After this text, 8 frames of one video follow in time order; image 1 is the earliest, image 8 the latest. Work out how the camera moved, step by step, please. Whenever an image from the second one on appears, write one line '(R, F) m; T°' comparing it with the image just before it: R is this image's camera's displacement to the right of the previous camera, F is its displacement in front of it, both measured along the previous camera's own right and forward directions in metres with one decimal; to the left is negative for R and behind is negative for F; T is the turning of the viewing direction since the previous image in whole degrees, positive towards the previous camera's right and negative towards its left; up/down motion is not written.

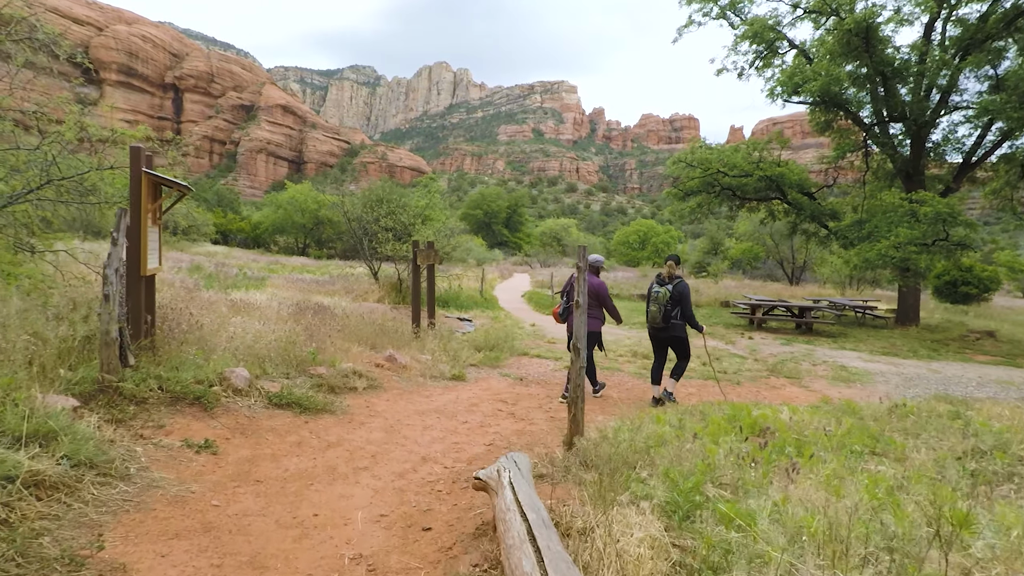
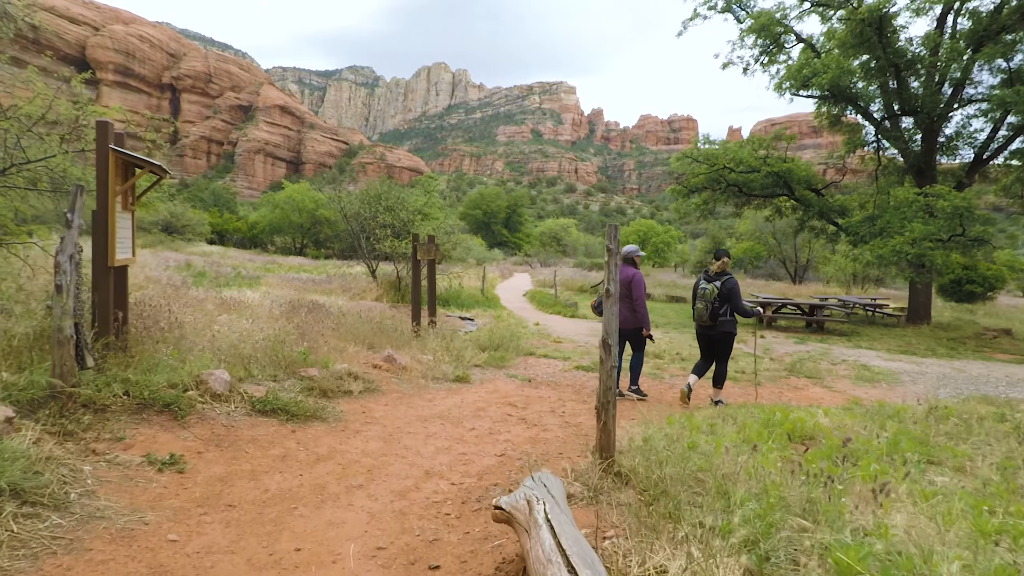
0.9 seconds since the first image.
(-0.1, +0.5) m; 0°
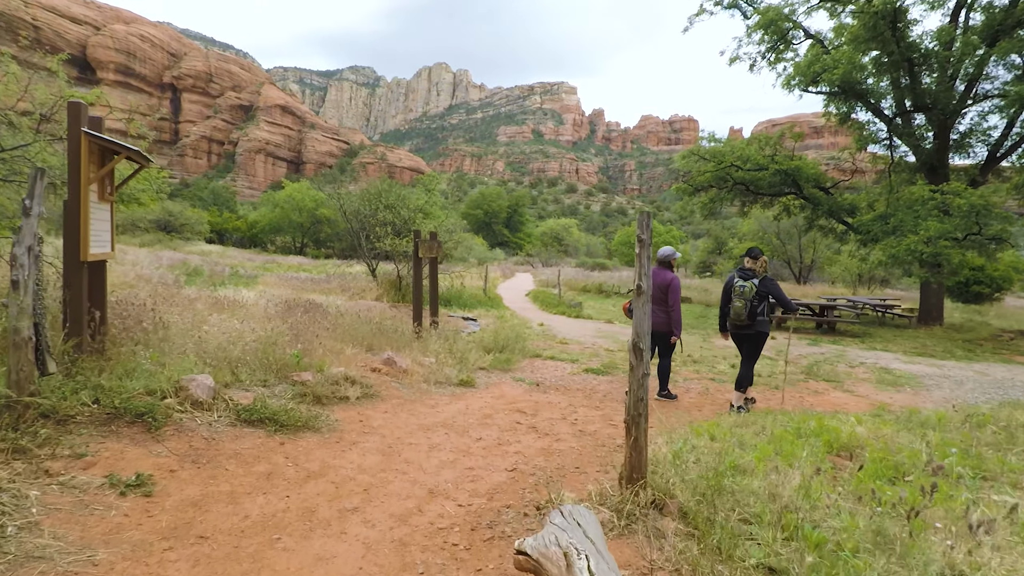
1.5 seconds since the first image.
(-0.1, +0.4) m; 0°
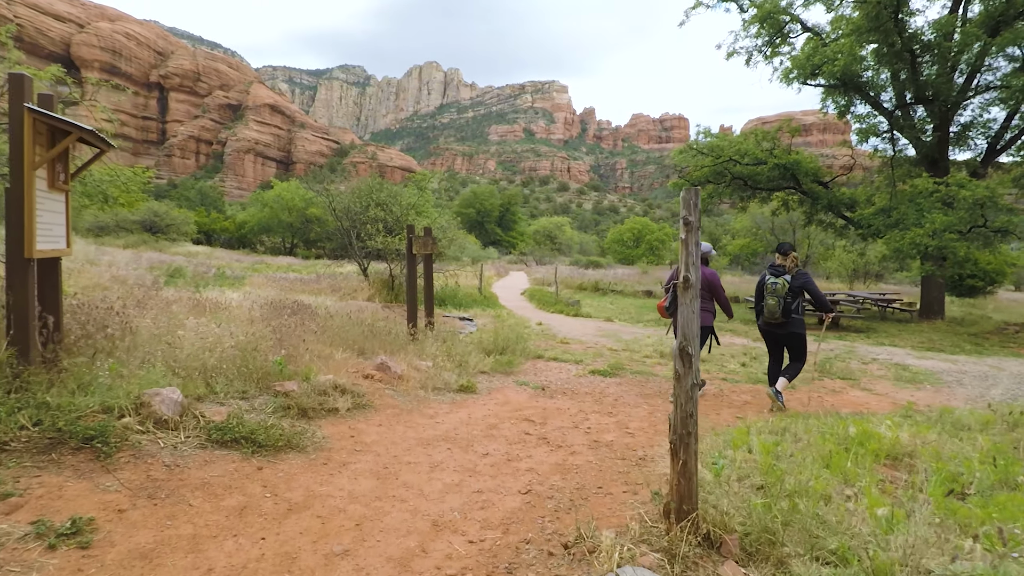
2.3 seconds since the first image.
(-0.1, +0.4) m; +1°
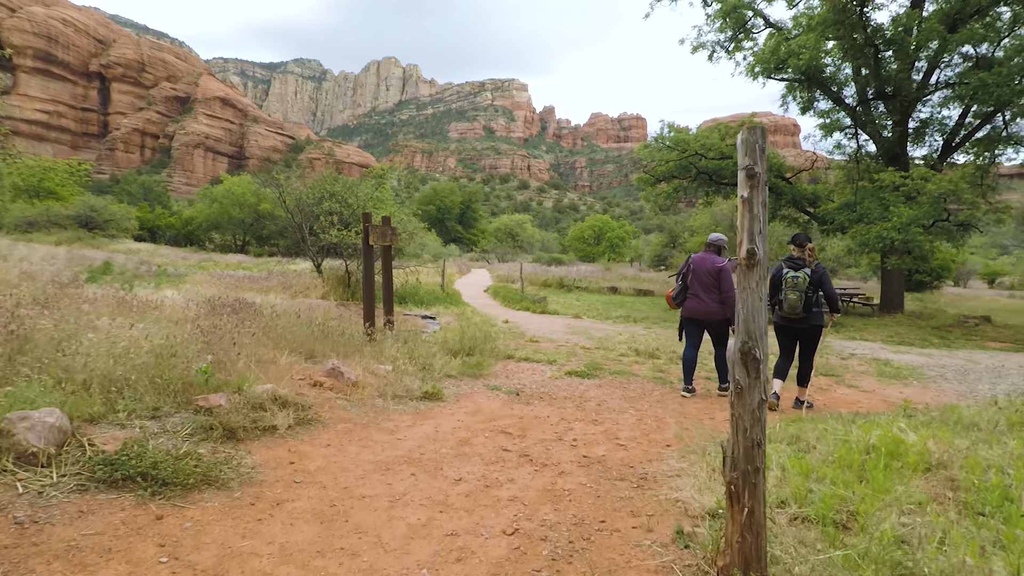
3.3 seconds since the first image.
(-0.1, +0.6) m; +4°
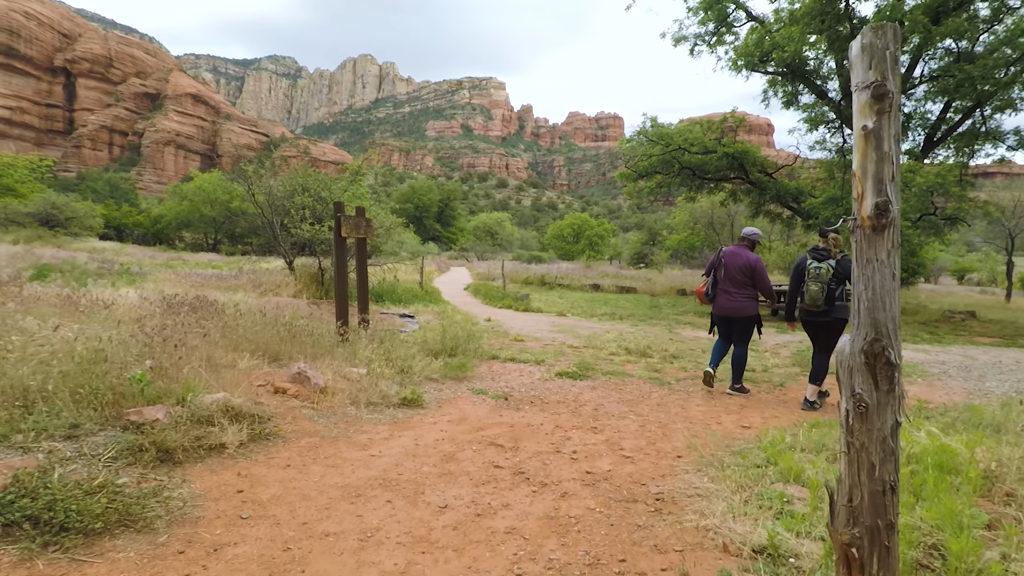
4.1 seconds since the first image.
(-0.1, +0.5) m; +2°
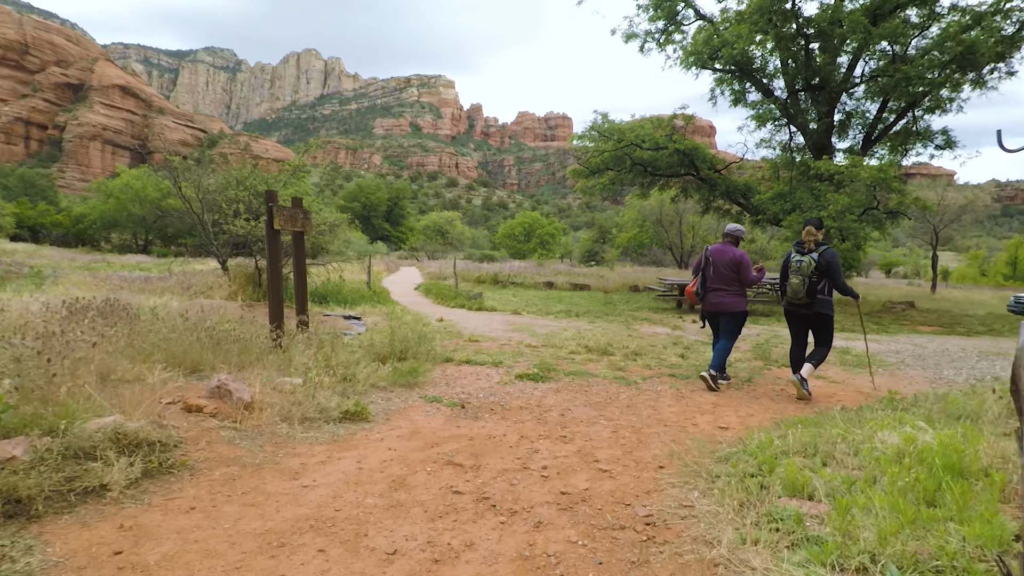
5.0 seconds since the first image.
(0.0, +0.5) m; +5°
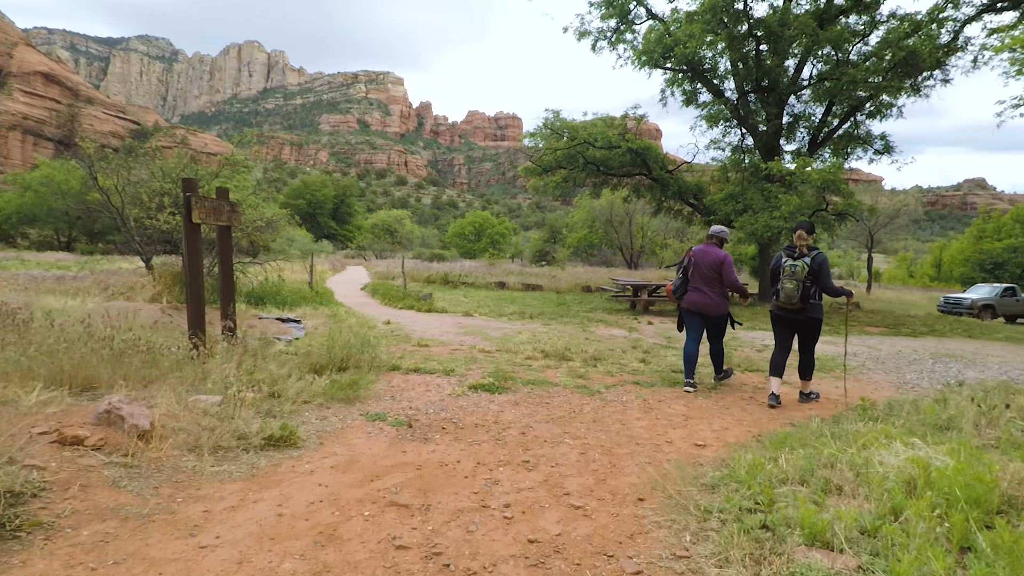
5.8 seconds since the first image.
(0.0, +0.5) m; +5°
